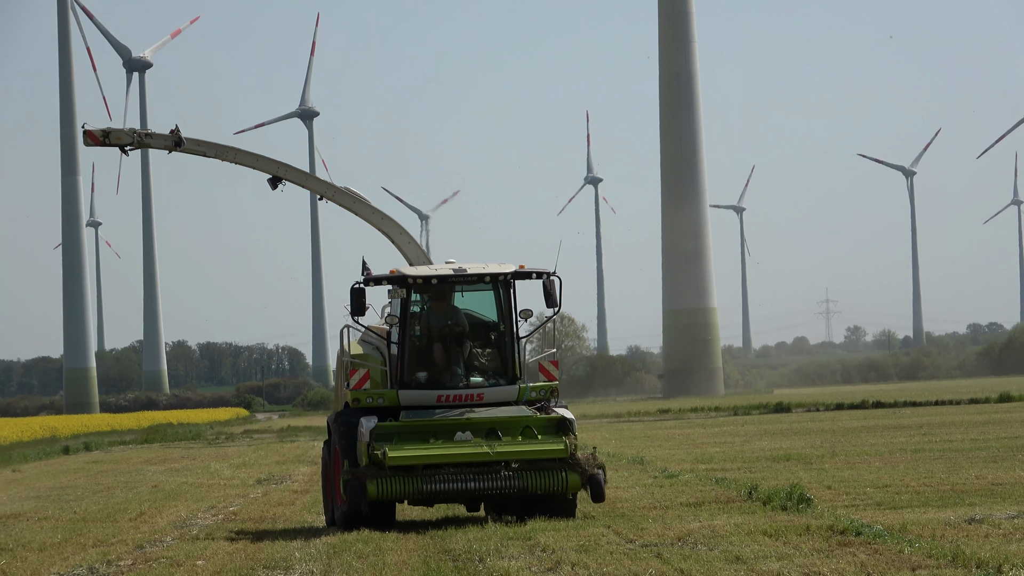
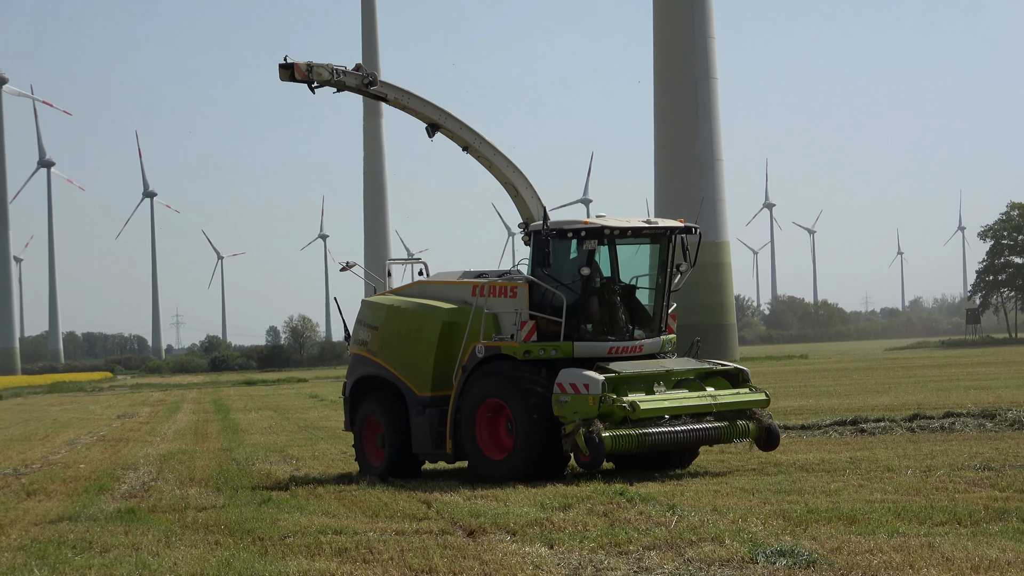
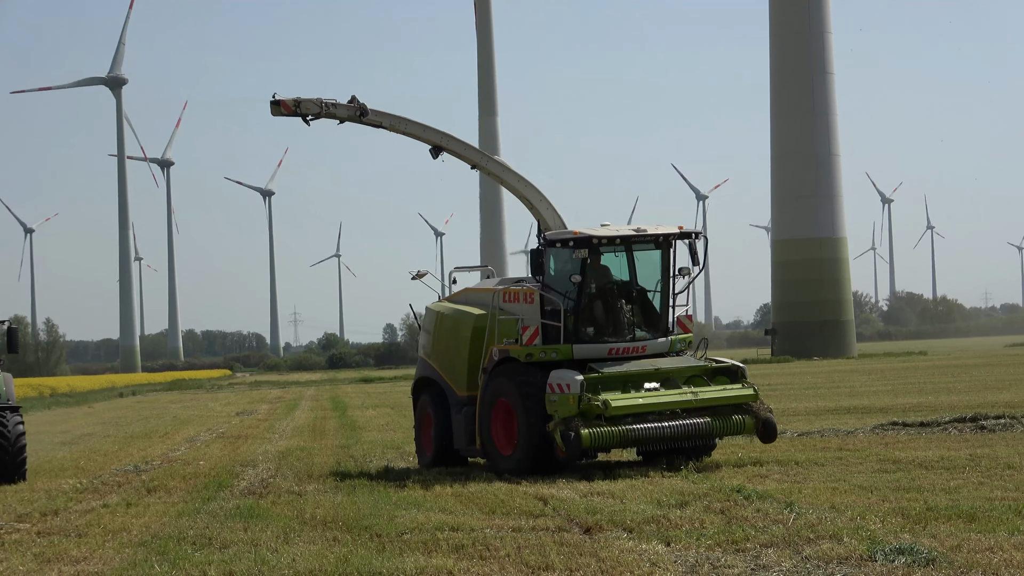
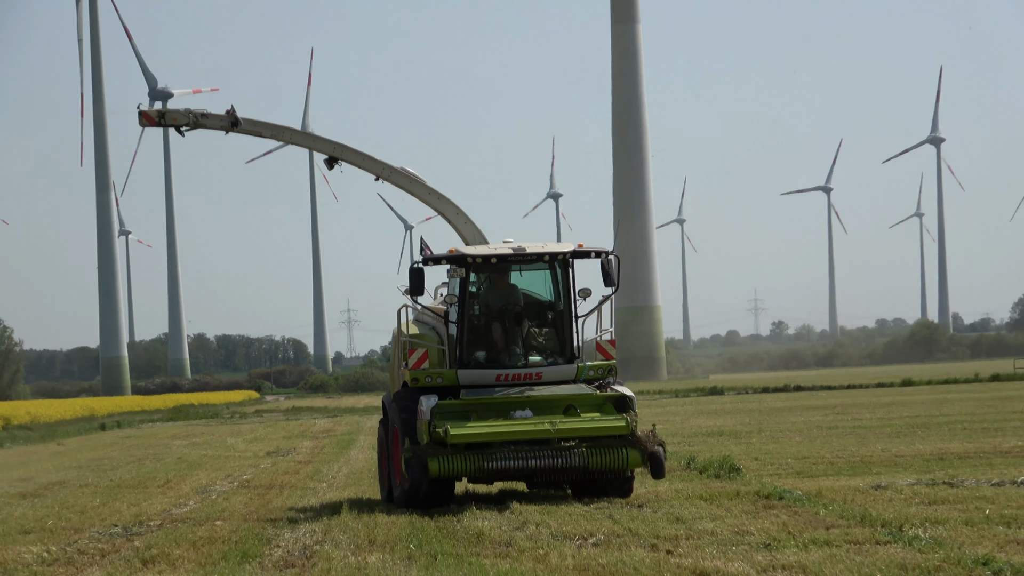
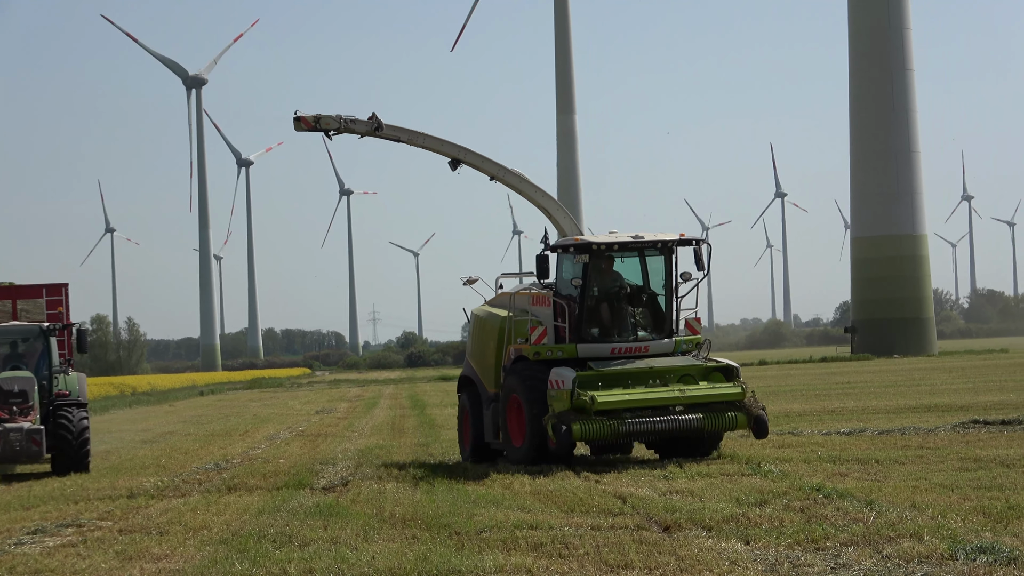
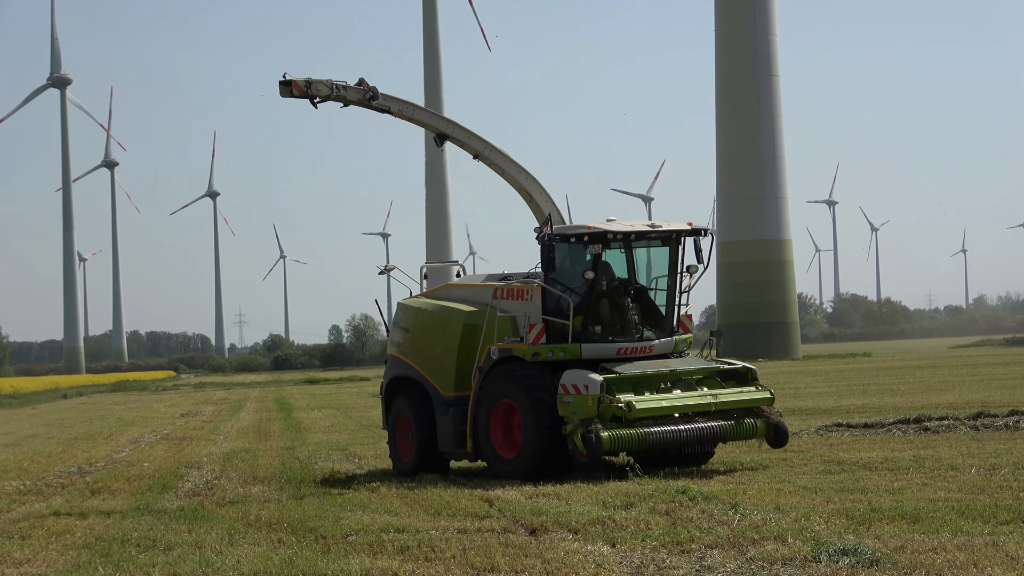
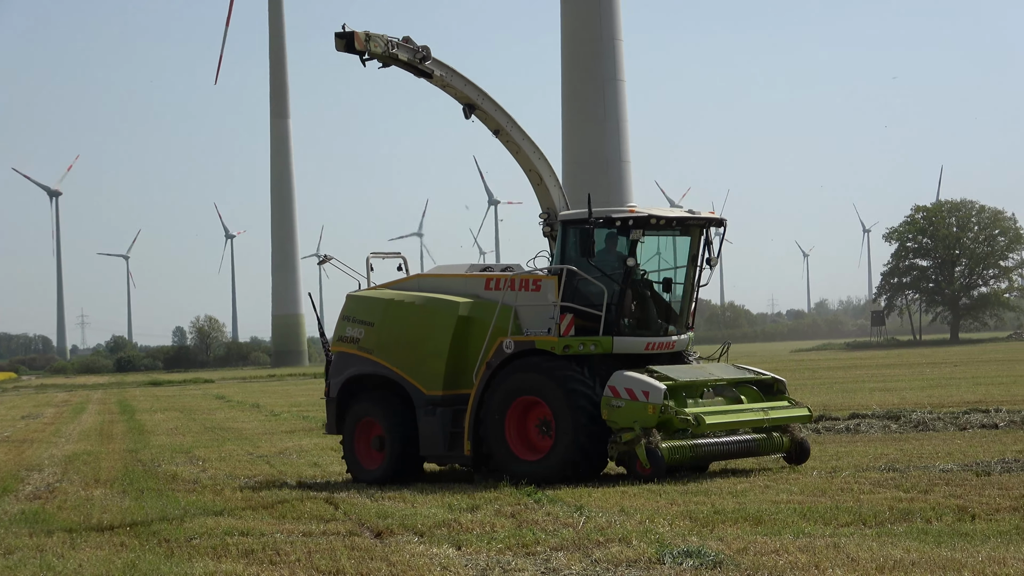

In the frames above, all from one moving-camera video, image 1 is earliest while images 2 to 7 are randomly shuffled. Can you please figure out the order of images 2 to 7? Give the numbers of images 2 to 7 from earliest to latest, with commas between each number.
4, 5, 3, 6, 2, 7
